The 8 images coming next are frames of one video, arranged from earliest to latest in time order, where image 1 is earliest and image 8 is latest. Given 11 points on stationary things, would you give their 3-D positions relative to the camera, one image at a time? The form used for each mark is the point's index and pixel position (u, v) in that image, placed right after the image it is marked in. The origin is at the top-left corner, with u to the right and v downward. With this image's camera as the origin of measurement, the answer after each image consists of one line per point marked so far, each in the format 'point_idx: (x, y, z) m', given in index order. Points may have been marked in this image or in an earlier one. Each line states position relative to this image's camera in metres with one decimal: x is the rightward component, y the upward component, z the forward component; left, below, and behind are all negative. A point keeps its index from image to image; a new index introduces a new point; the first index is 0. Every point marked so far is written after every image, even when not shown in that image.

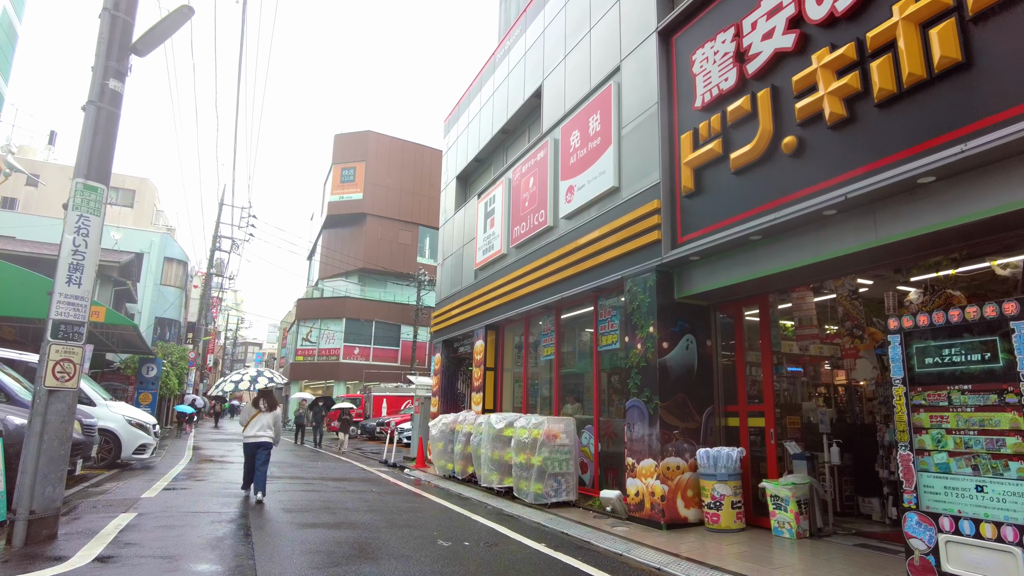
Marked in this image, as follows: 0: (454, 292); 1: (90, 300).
0: (-1.3, -0.1, +14.7) m
1: (-3.6, -0.1, +5.6) m
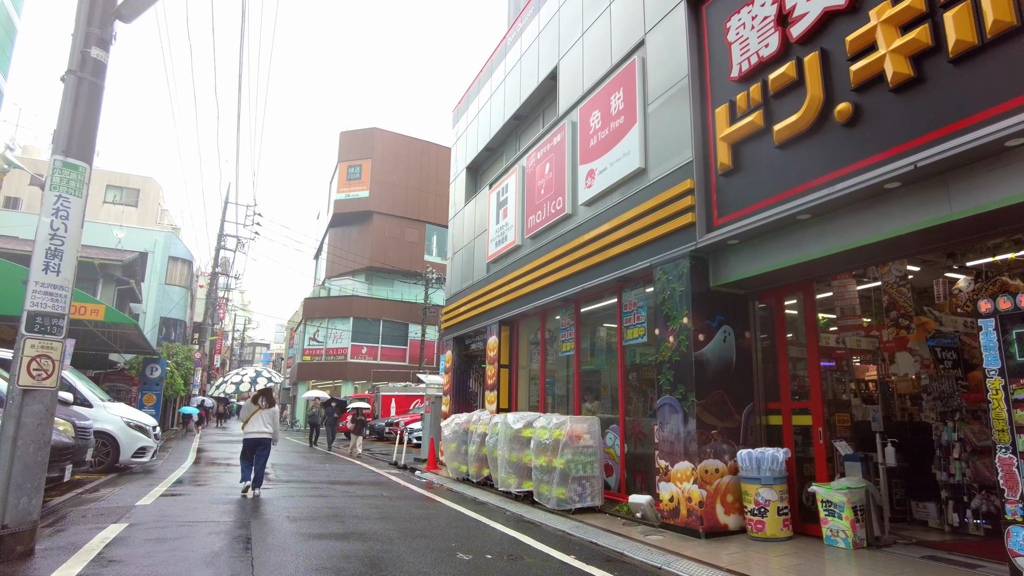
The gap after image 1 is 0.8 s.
0: (-1.0, 0.0, +14.2) m
1: (-3.4, 0.0, +5.1) m
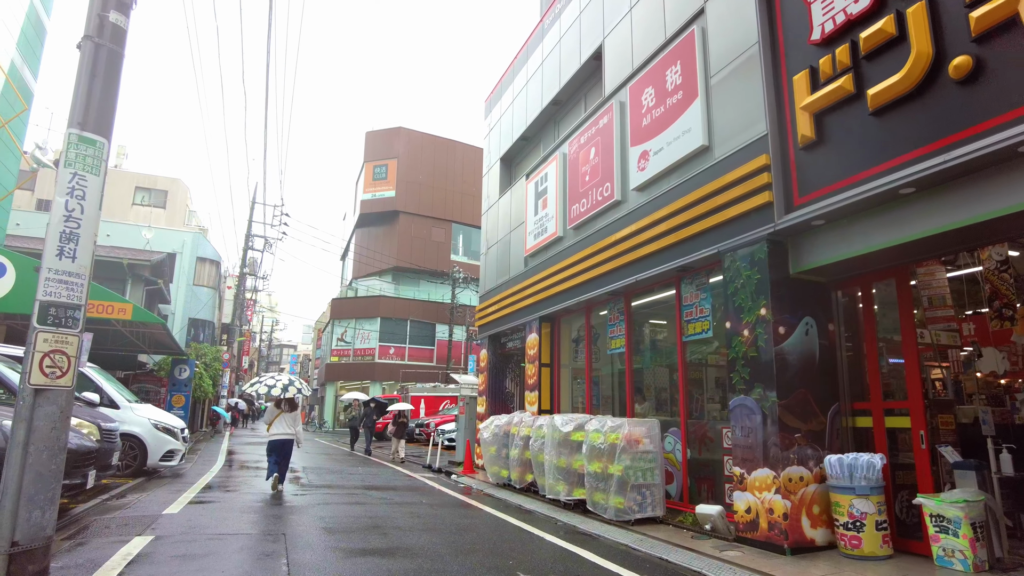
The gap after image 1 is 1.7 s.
0: (-0.2, +0.1, +13.6) m
1: (-3.0, +0.1, +4.6) m
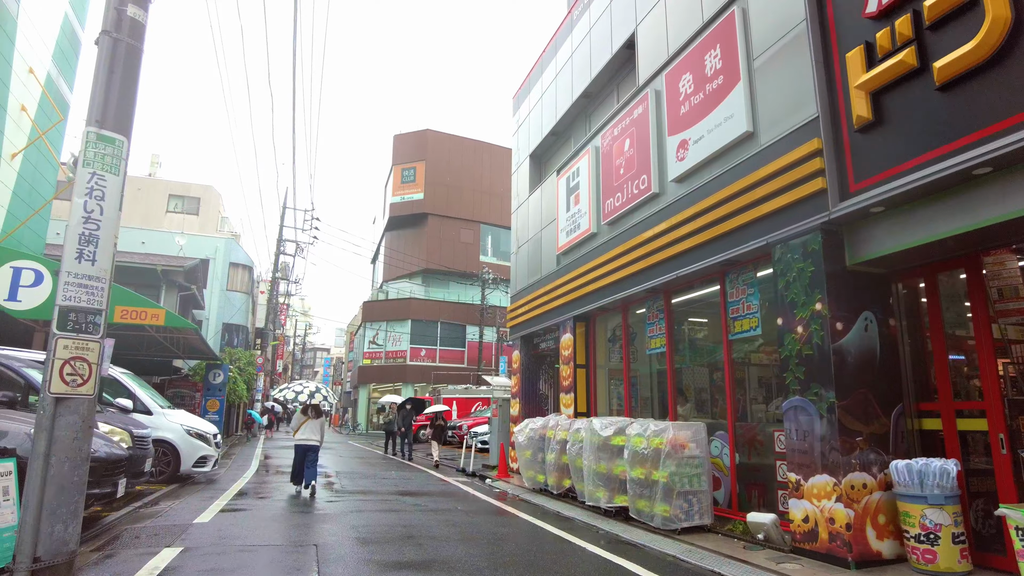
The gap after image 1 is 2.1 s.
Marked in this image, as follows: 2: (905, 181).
0: (+0.4, +0.1, +13.3) m
1: (-2.7, 0.0, +4.4) m
2: (+3.1, +0.8, +5.1) m
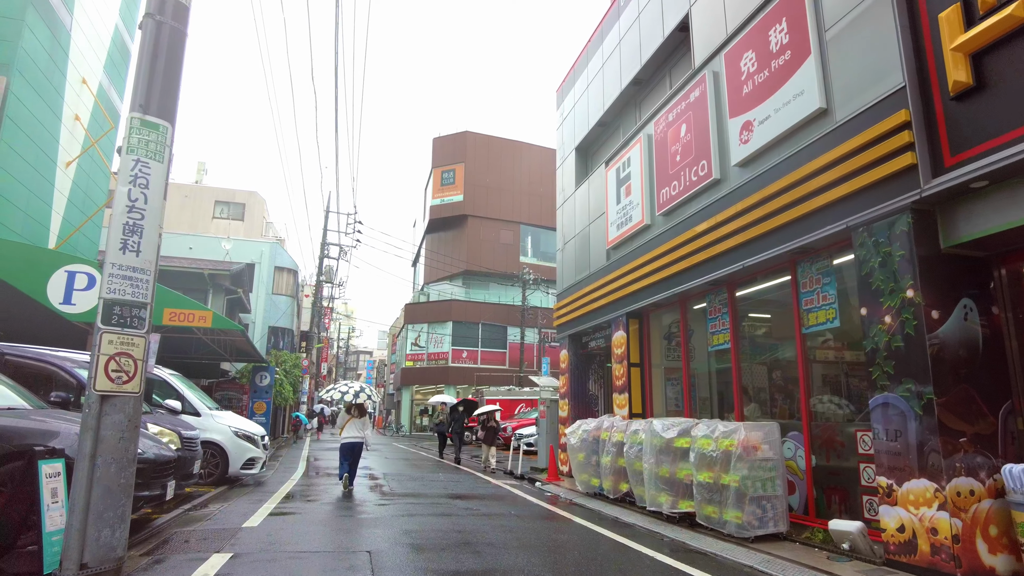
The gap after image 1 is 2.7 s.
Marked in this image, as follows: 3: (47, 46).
0: (+1.3, +0.2, +12.9) m
1: (-2.3, +0.1, +4.2) m
2: (+3.5, +1.0, +4.5) m
3: (-11.2, +5.8, +15.8) m
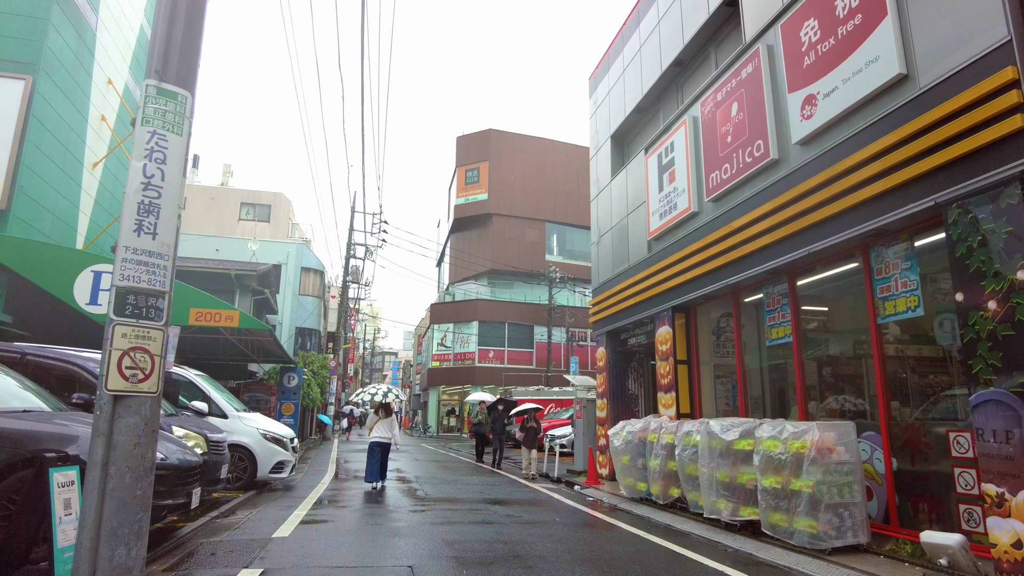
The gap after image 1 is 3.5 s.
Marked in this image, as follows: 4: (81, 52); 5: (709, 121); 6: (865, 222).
0: (+2.0, +0.3, +12.3) m
1: (-1.9, +0.2, +3.7) m
2: (+3.9, +1.1, +3.9) m
3: (-10.5, +5.8, +15.7) m
4: (-10.7, +5.8, +16.2) m
5: (+2.7, +2.3, +9.1) m
6: (+3.3, +0.6, +6.1) m
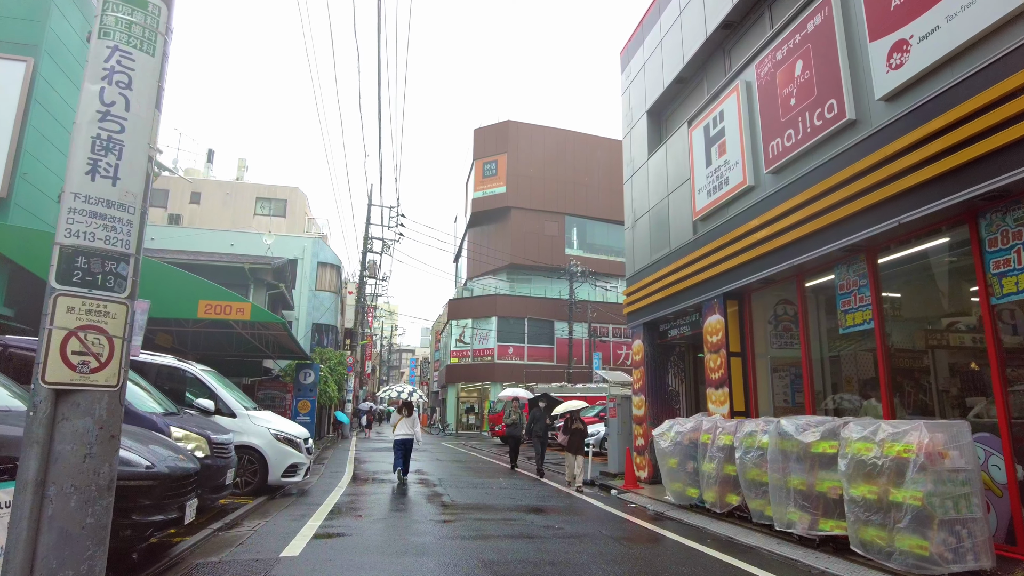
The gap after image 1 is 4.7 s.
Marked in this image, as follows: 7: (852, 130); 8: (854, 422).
0: (+2.5, +0.5, +11.3) m
1: (-1.6, +0.3, +2.9) m
2: (+4.2, +1.3, +2.9) m
3: (-10.0, +6.0, +15.0) m
4: (-10.1, +6.0, +15.5) m
5: (+3.1, +2.5, +8.1) m
6: (+3.6, +0.8, +5.1) m
7: (+3.4, +1.6, +6.6) m
8: (+2.9, -1.1, +5.6) m
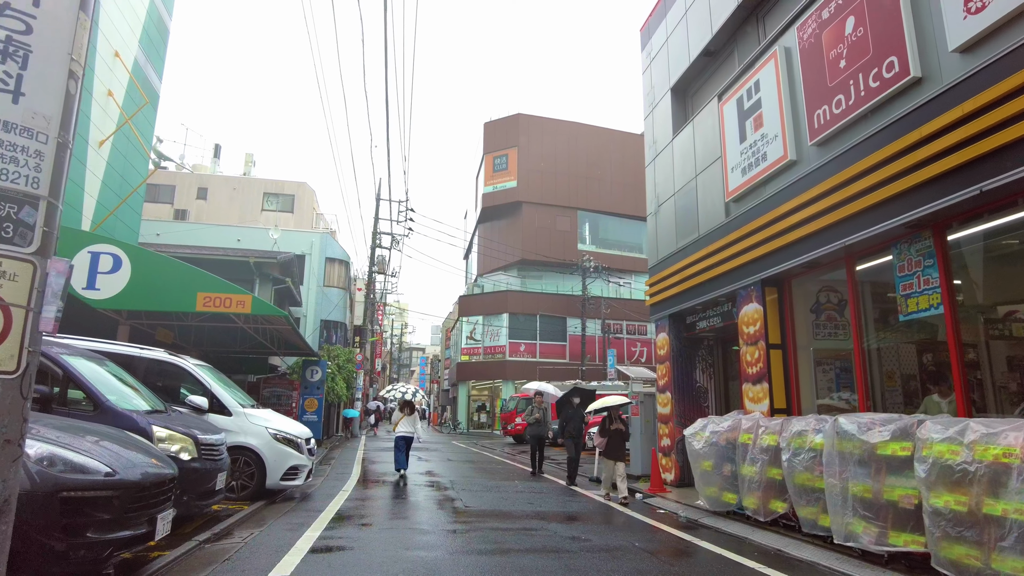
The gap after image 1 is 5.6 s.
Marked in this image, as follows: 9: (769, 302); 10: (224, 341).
0: (+2.7, +0.7, +10.6) m
1: (-1.5, +0.5, +2.2) m
2: (+4.3, +1.5, +2.1) m
3: (-9.7, +6.1, +14.4) m
4: (-9.8, +6.1, +14.9) m
5: (+3.3, +2.7, +7.3) m
6: (+3.8, +1.0, +4.4) m
7: (+3.6, +1.8, +5.8) m
8: (+3.1, -1.0, +4.9) m
9: (+3.2, -0.2, +8.3) m
10: (-7.0, -1.3, +15.9) m
